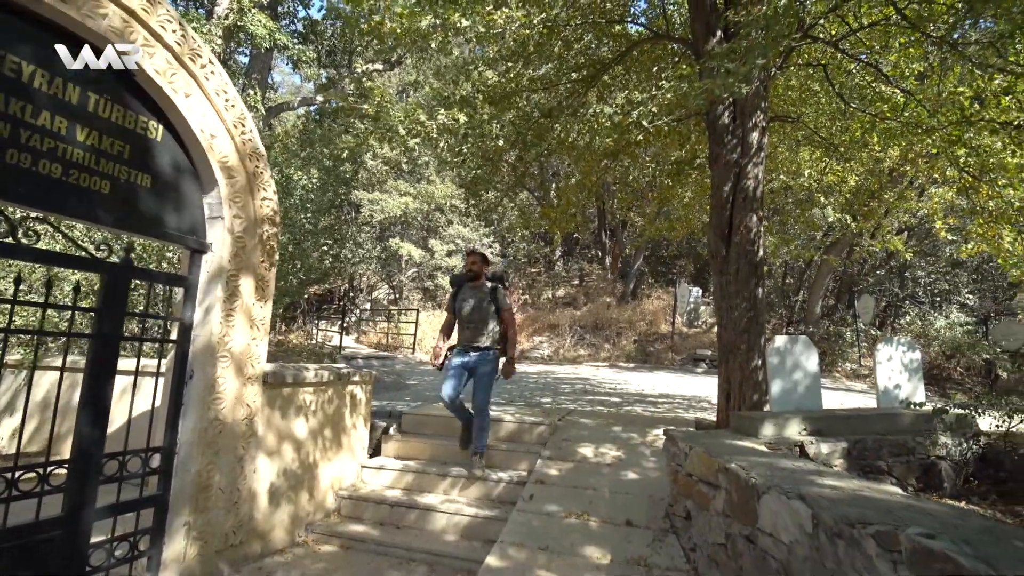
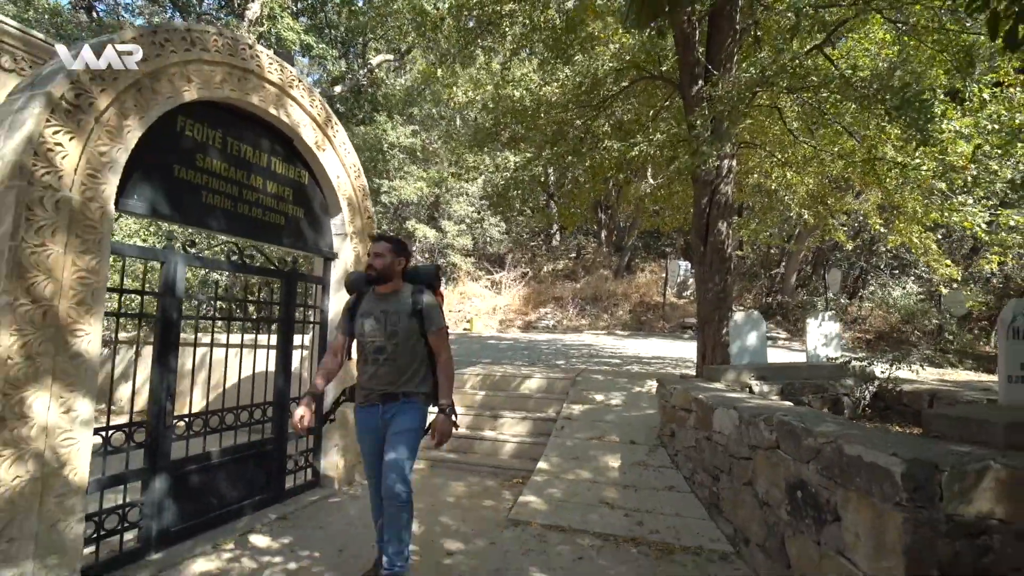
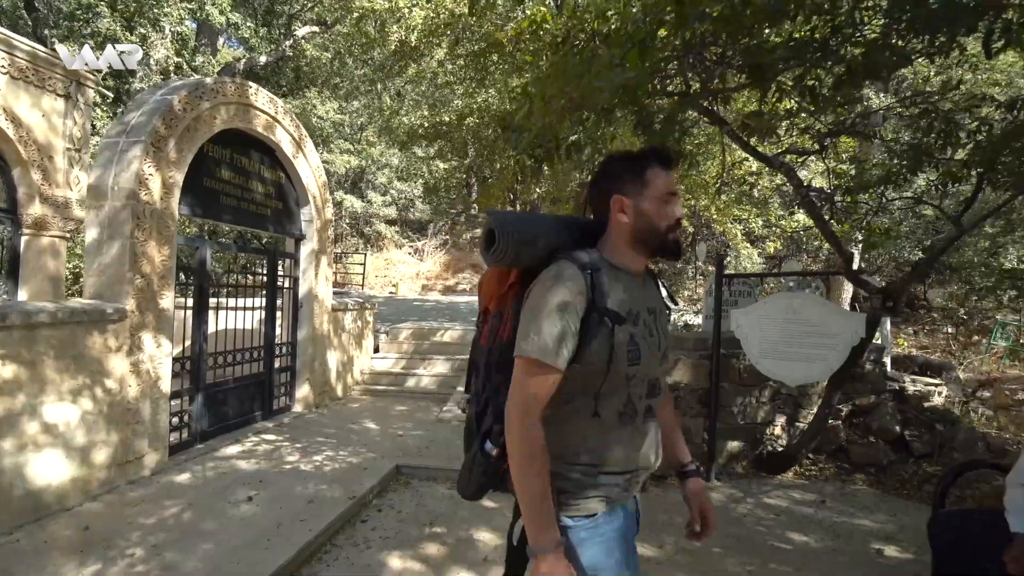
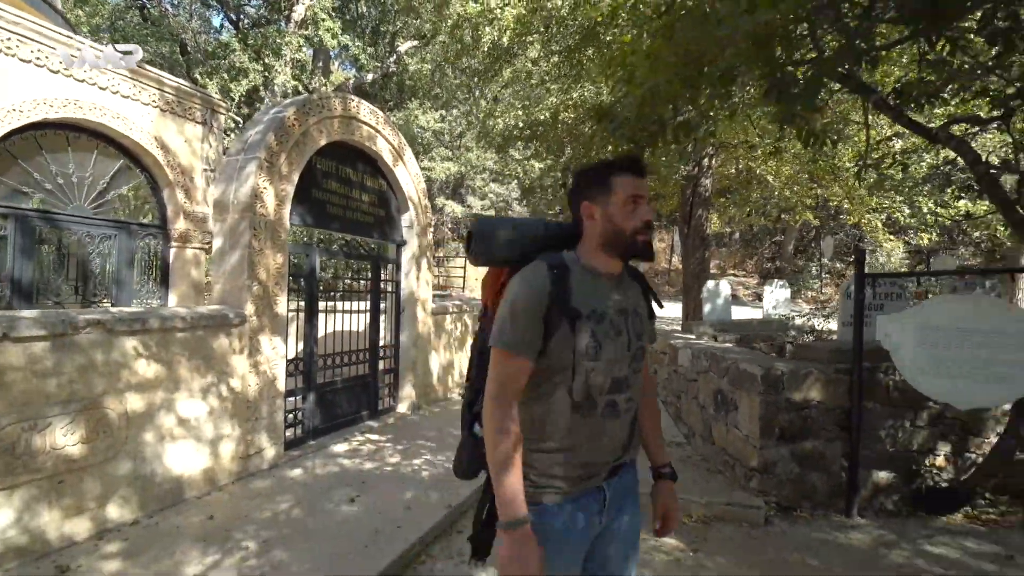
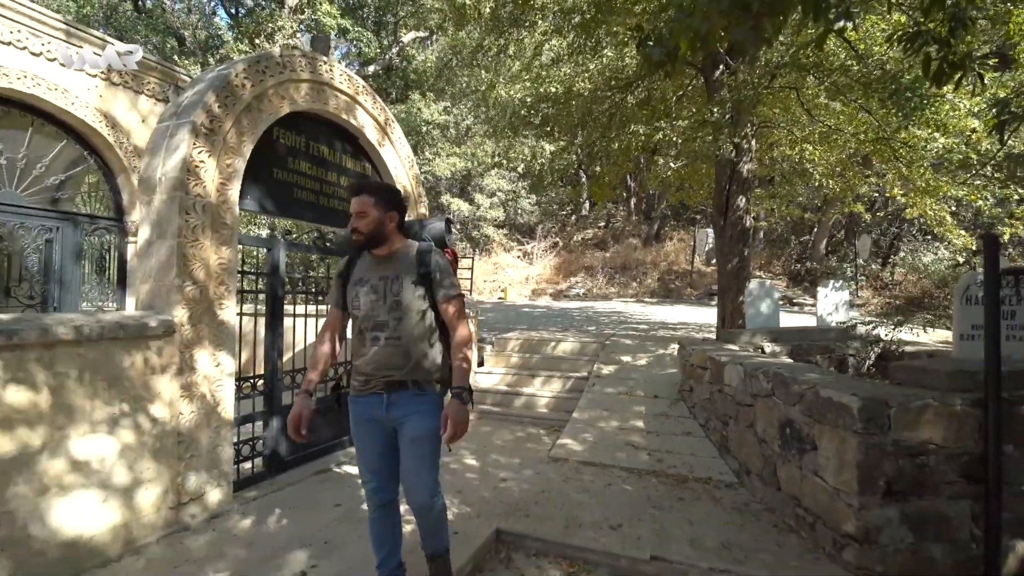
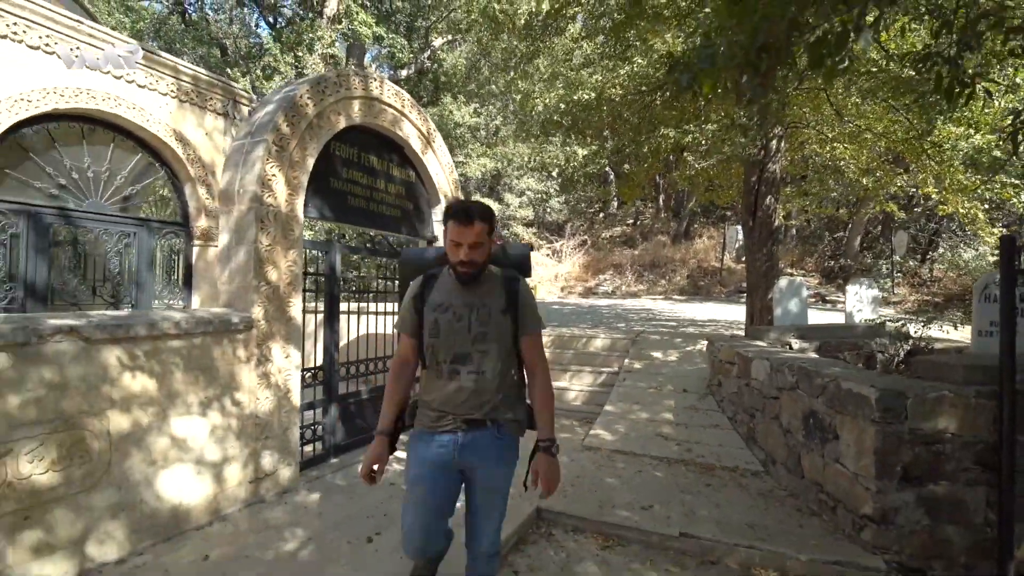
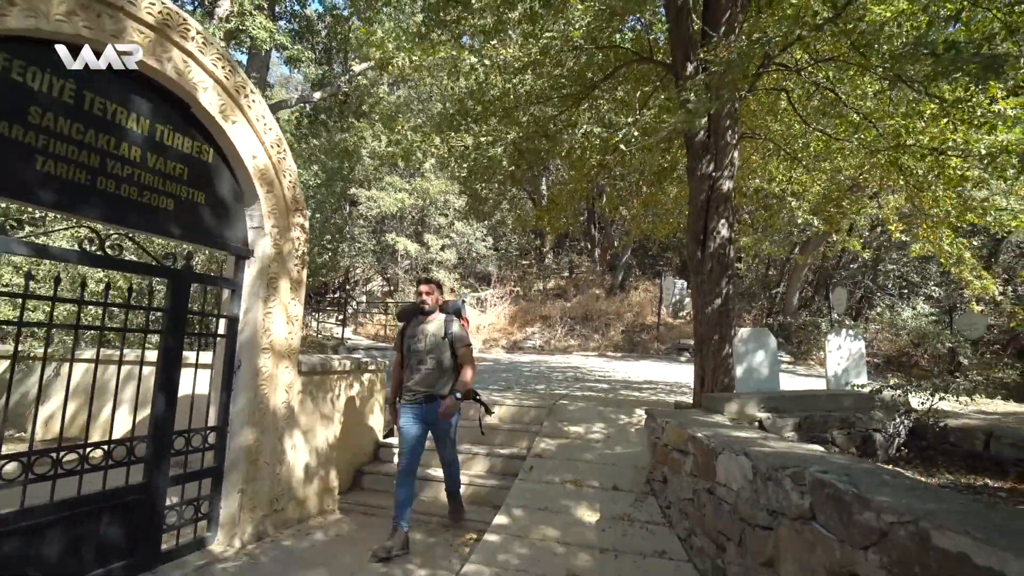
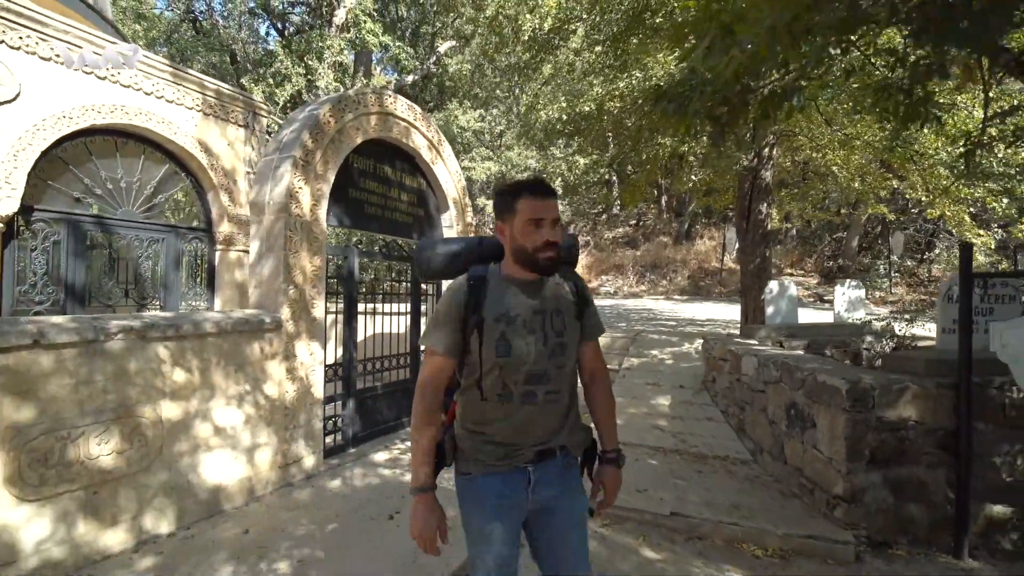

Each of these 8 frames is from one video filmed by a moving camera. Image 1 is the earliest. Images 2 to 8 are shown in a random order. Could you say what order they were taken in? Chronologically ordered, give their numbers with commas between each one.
7, 2, 5, 6, 8, 4, 3
